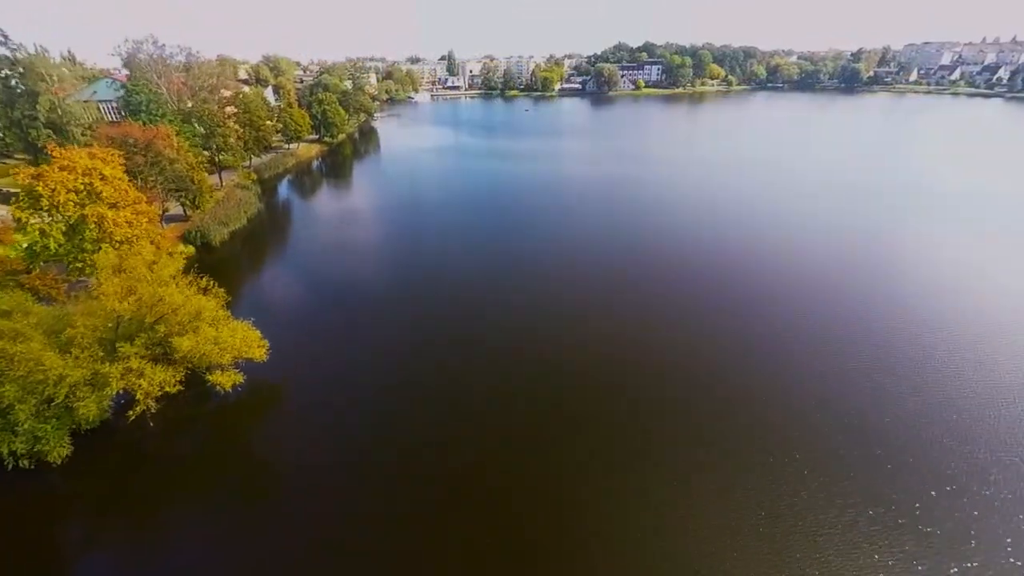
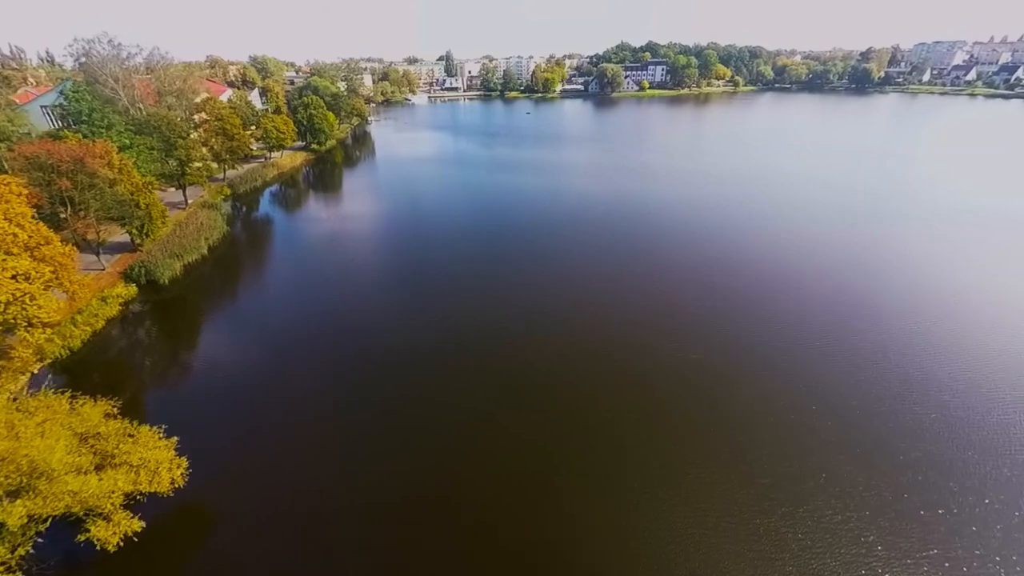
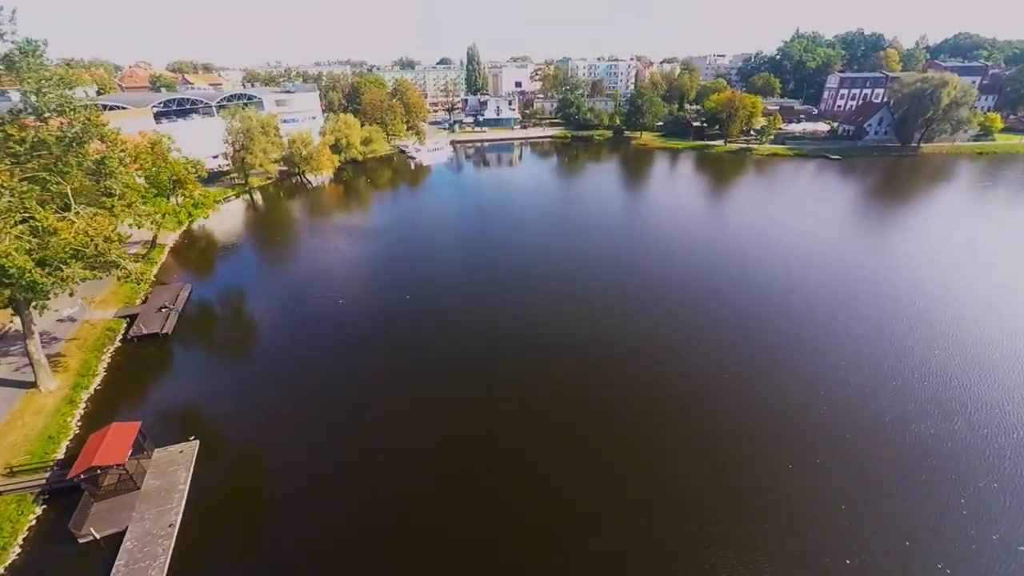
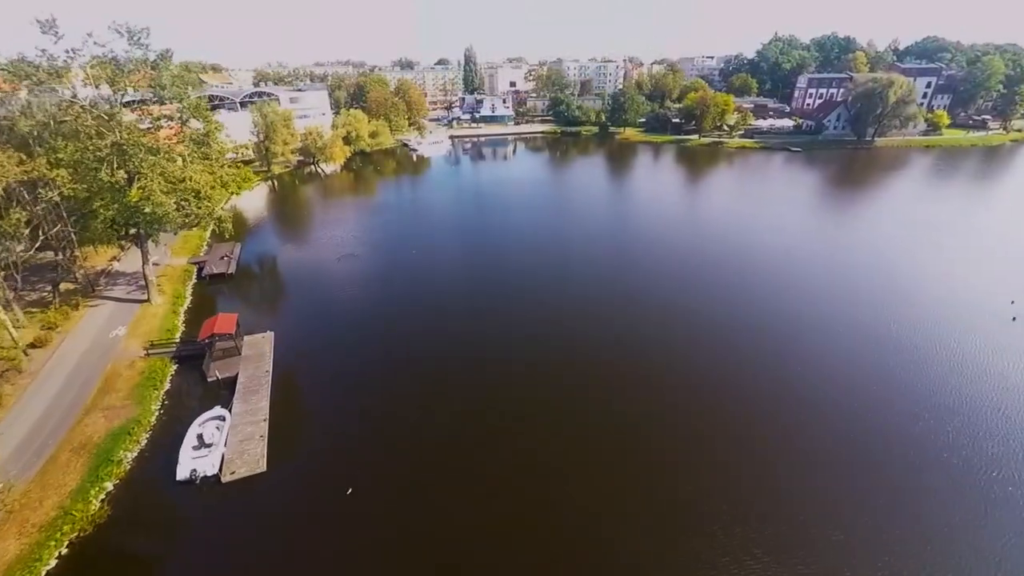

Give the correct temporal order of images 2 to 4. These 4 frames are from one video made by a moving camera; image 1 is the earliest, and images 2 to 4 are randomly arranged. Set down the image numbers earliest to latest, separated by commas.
2, 4, 3
